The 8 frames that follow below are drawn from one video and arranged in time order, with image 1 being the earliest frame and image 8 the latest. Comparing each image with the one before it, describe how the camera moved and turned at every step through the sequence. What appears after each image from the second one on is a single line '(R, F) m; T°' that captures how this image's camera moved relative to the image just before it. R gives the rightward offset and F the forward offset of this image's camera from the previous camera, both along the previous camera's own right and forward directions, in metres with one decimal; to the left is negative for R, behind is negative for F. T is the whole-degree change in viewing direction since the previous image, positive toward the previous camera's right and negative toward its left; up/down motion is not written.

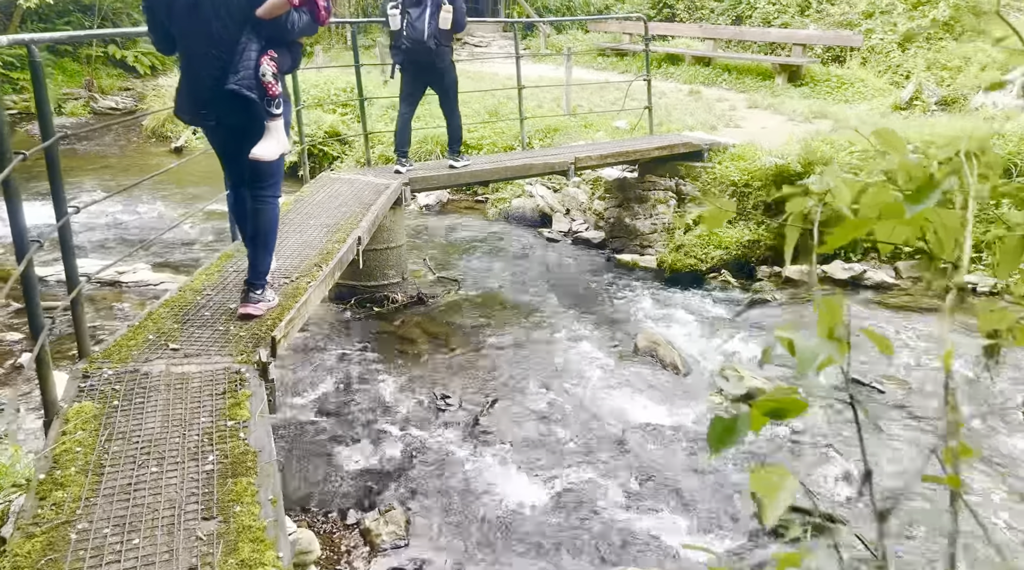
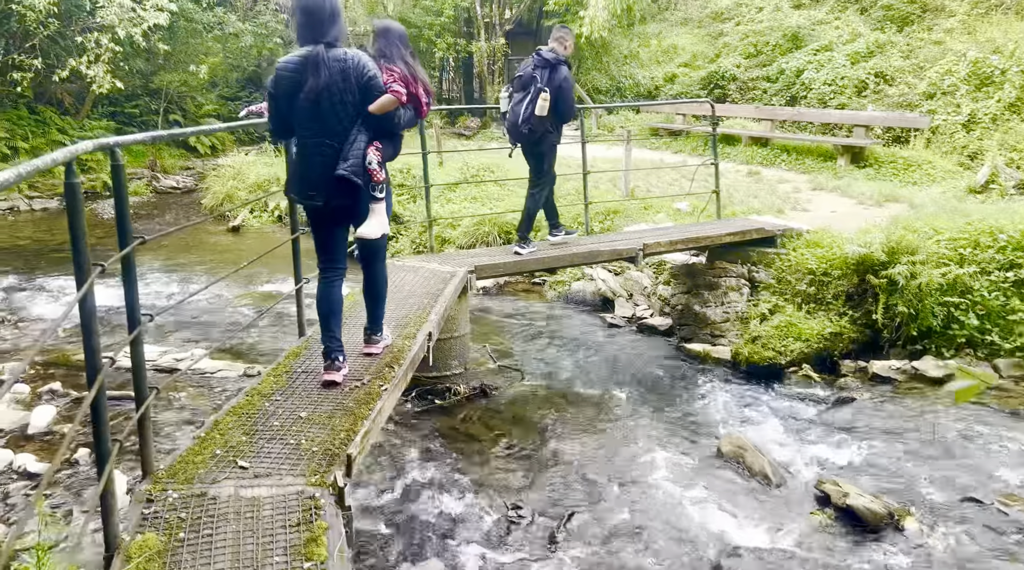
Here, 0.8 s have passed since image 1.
(-0.2, +0.3) m; -3°
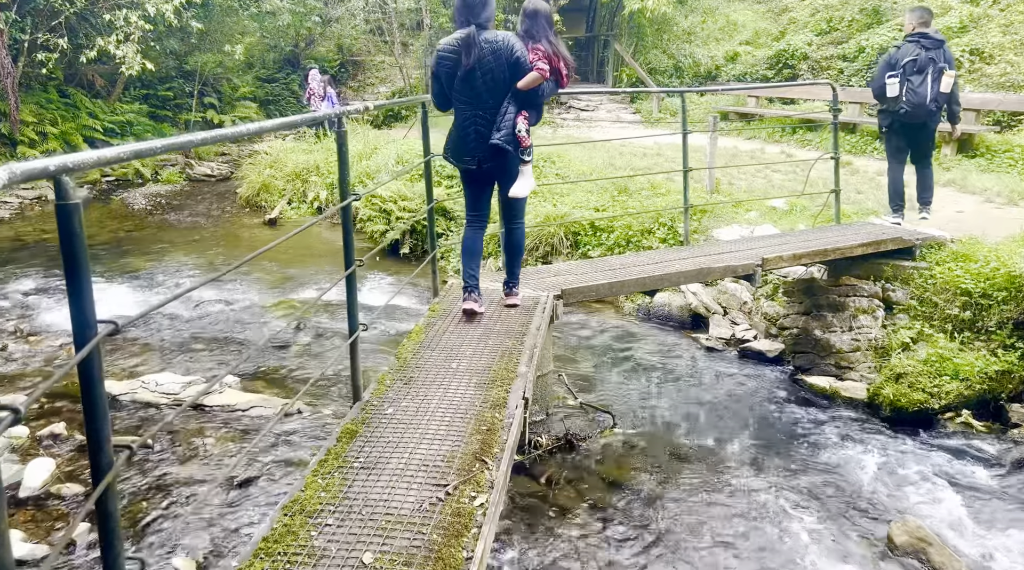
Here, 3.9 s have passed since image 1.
(-0.4, +1.3) m; -2°
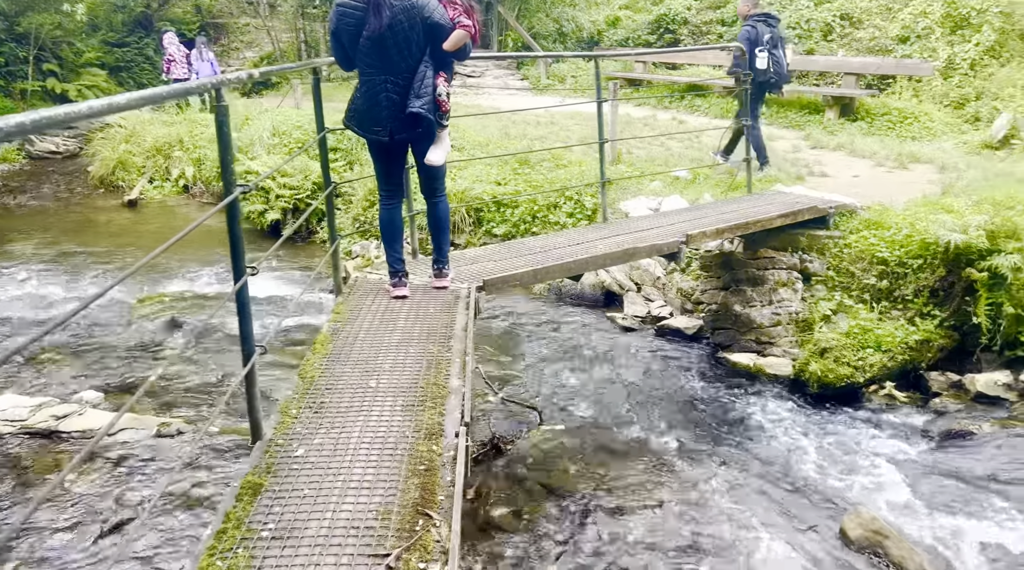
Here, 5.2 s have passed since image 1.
(-0.2, +0.5) m; +8°
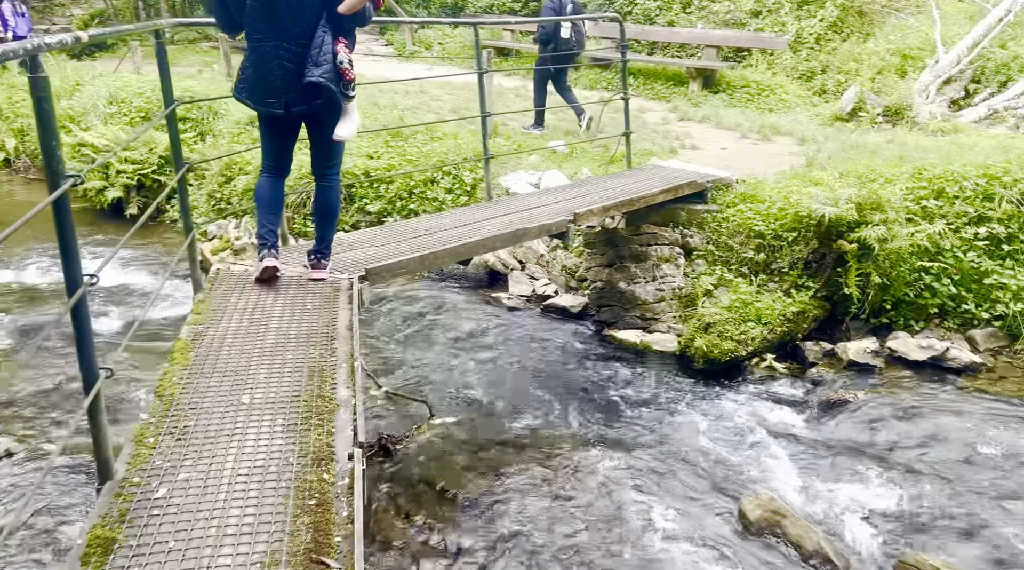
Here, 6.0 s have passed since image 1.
(-0.2, +0.2) m; +9°
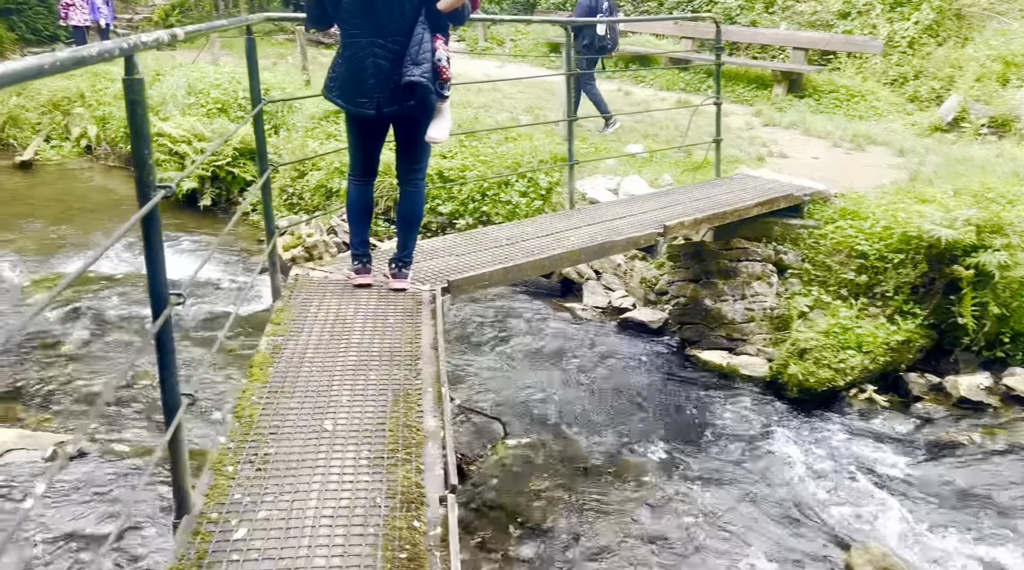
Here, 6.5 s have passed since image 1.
(-0.2, +0.4) m; -4°
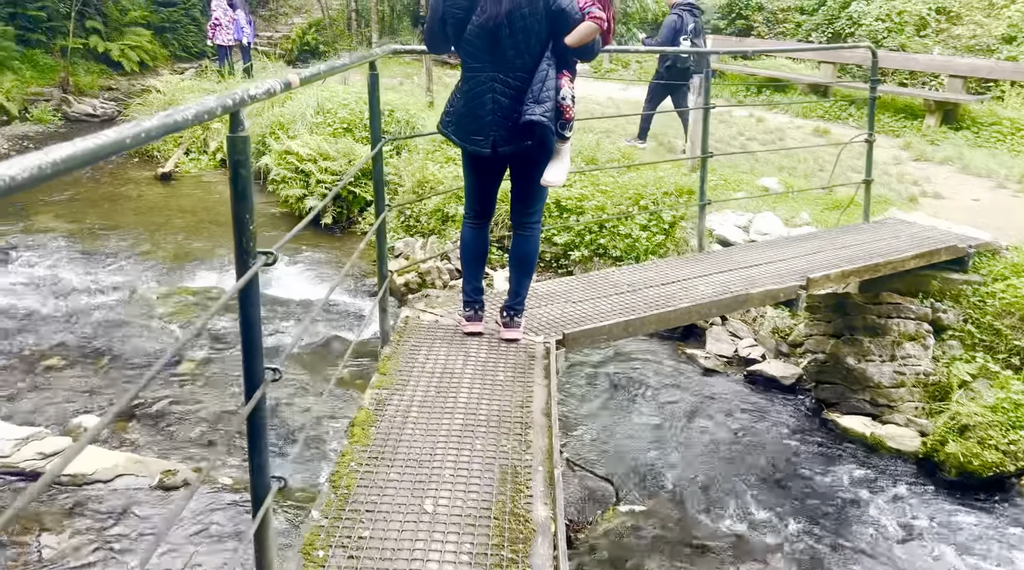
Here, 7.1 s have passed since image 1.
(0.0, +0.5) m; -7°
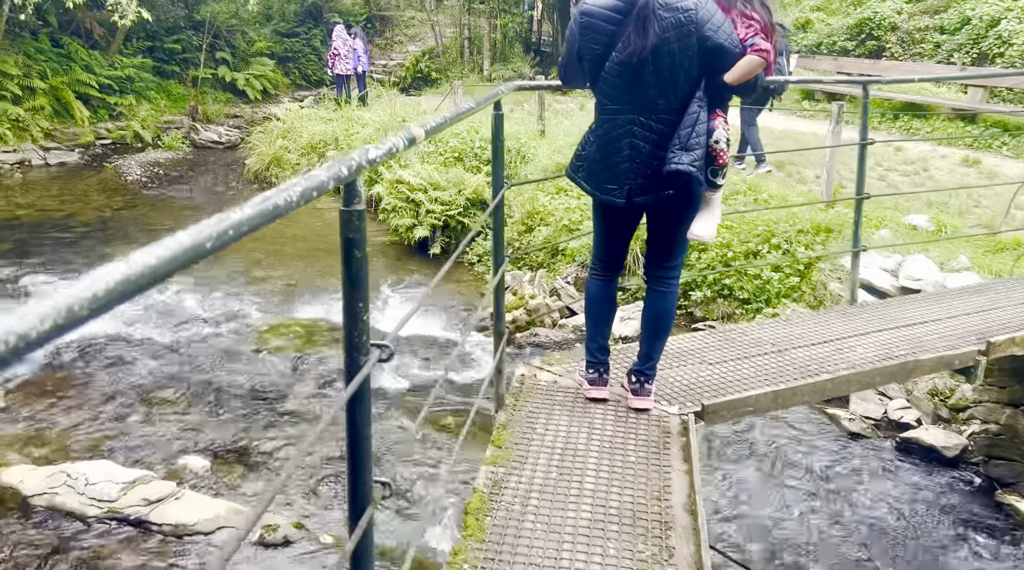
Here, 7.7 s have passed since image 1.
(-0.1, +0.5) m; -7°
